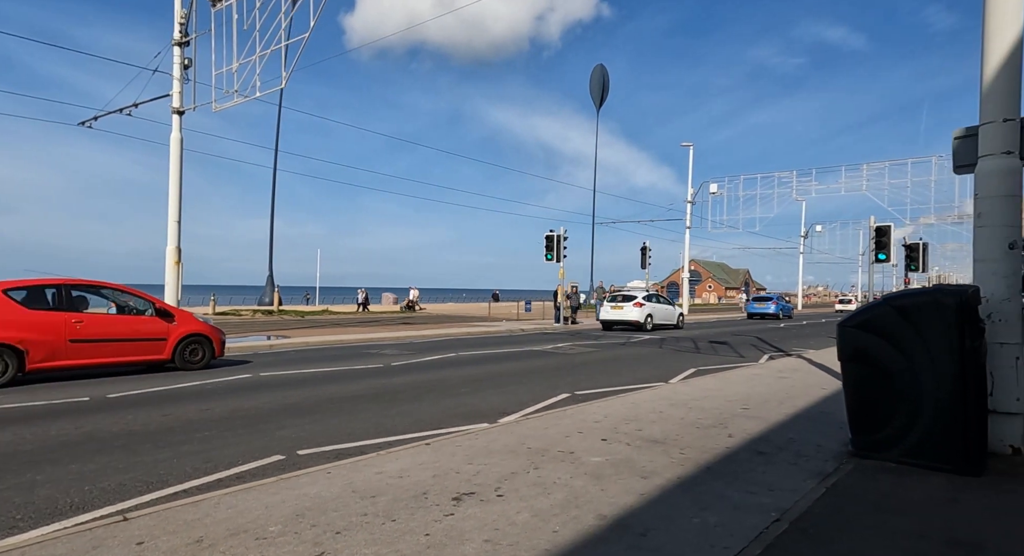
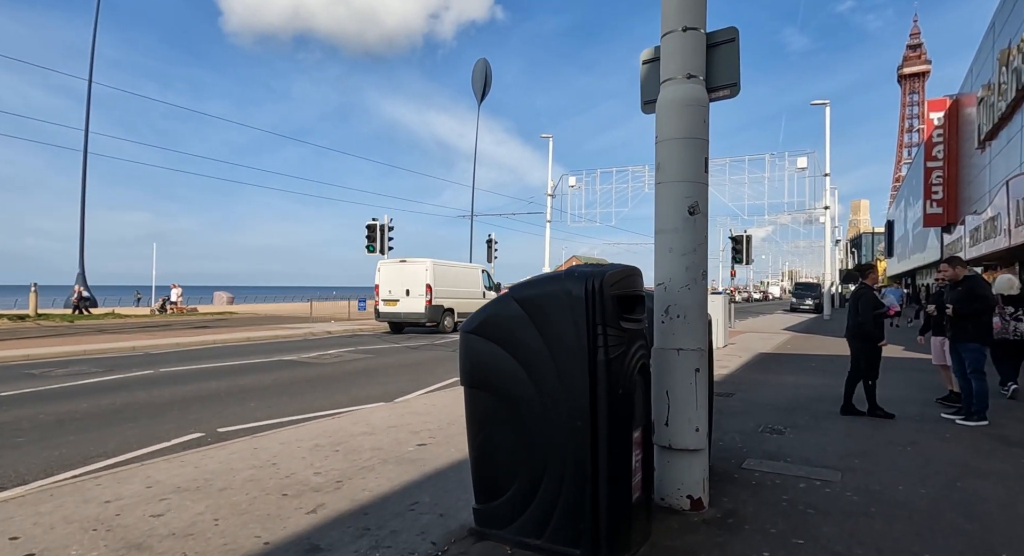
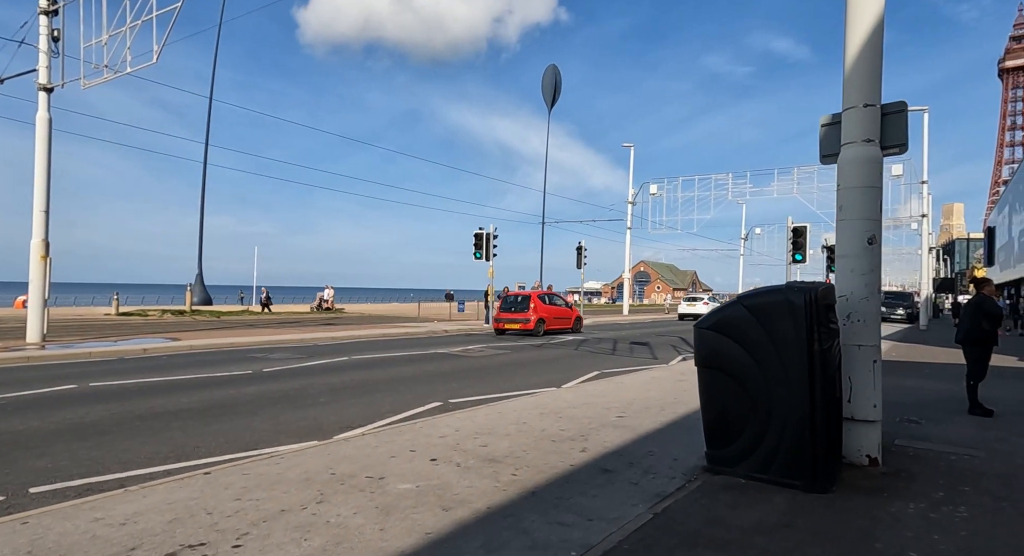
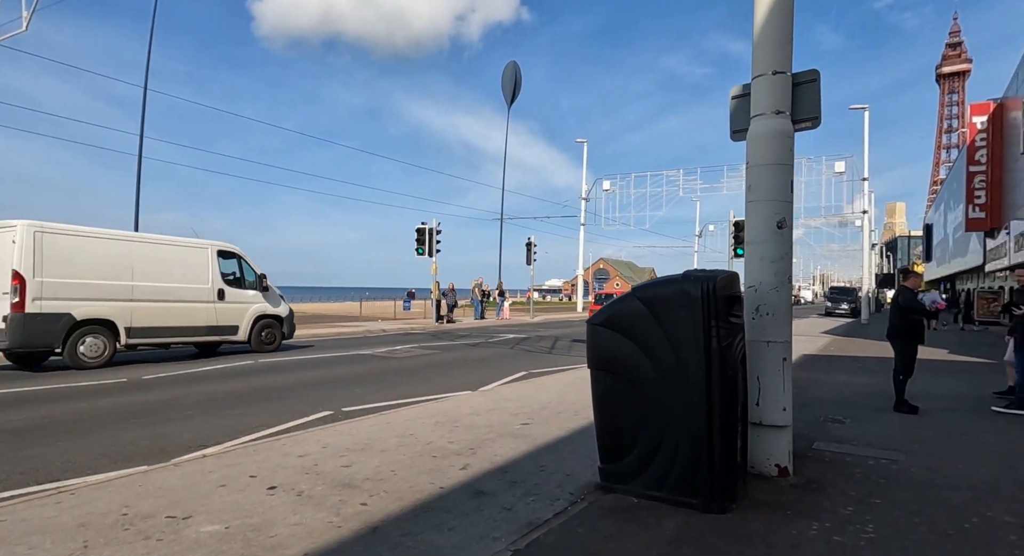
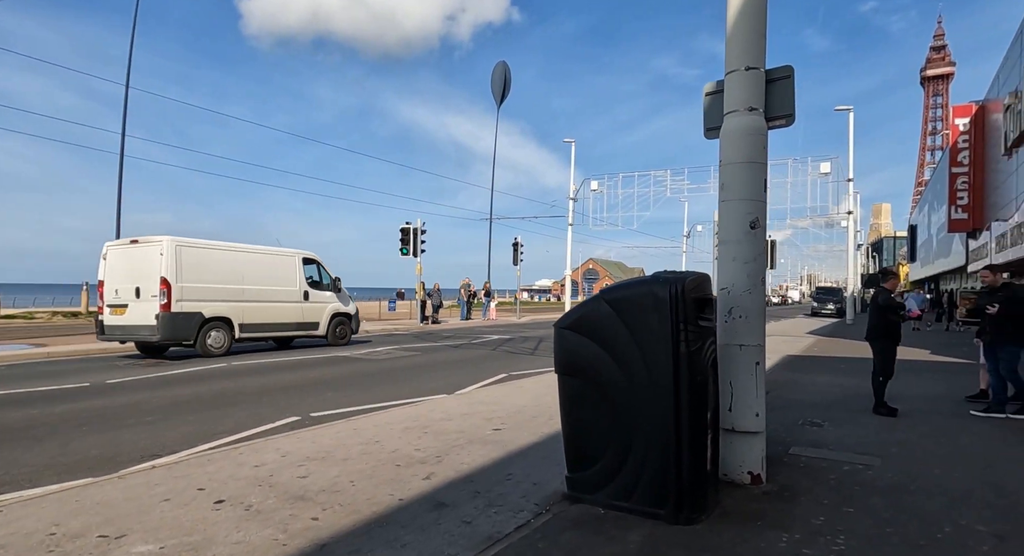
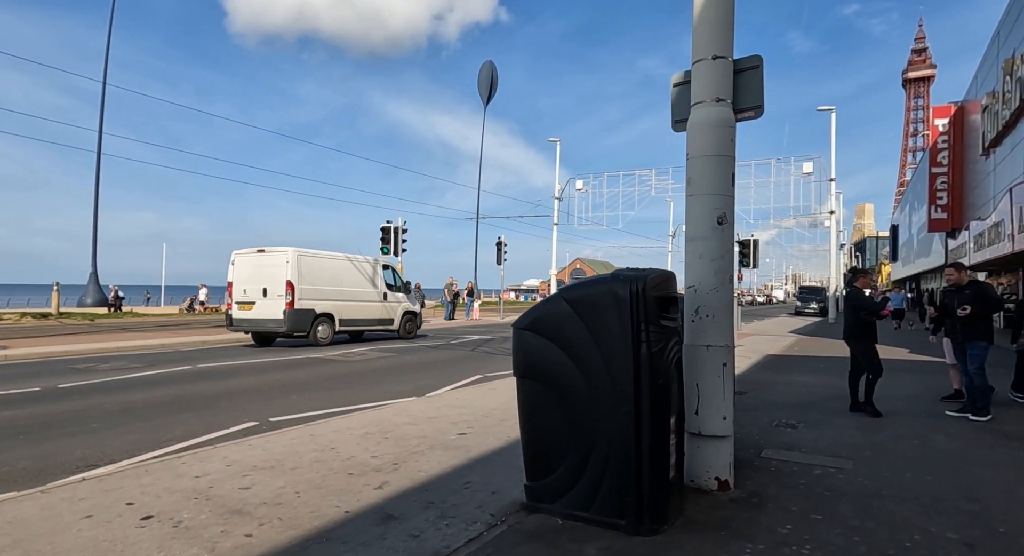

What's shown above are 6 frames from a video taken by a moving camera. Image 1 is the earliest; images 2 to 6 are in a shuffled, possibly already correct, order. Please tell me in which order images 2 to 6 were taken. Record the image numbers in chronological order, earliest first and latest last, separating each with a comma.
3, 4, 5, 6, 2
